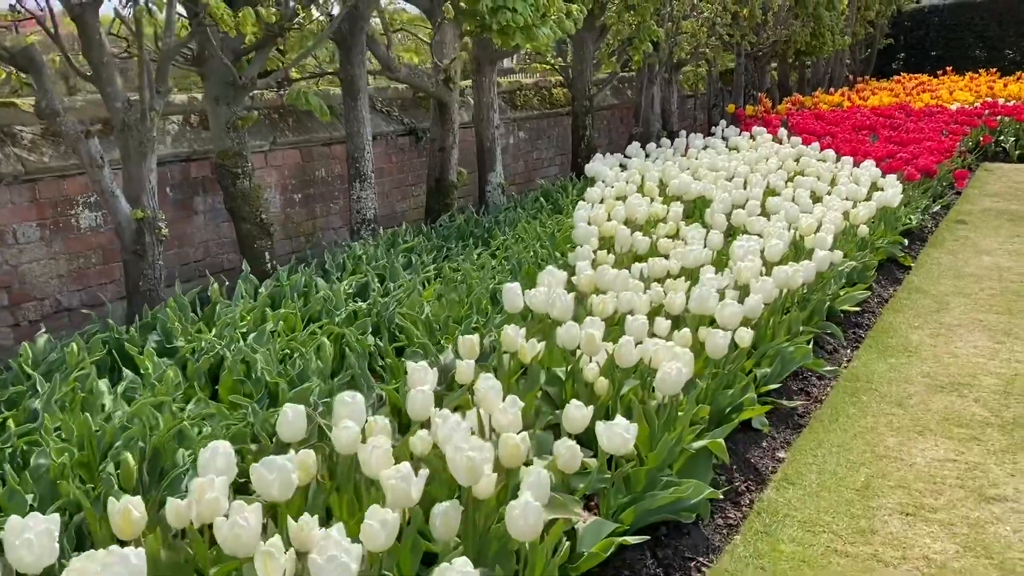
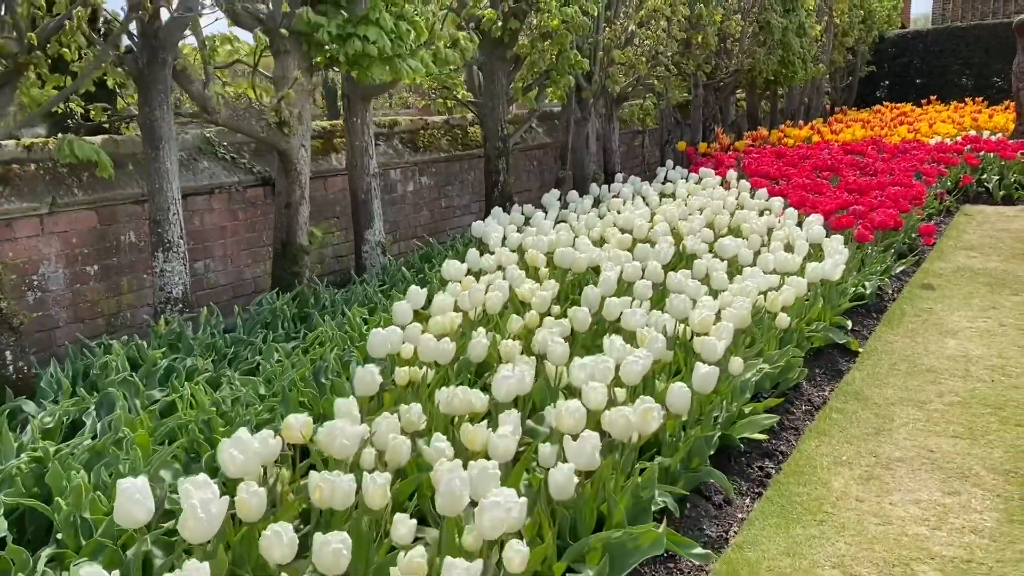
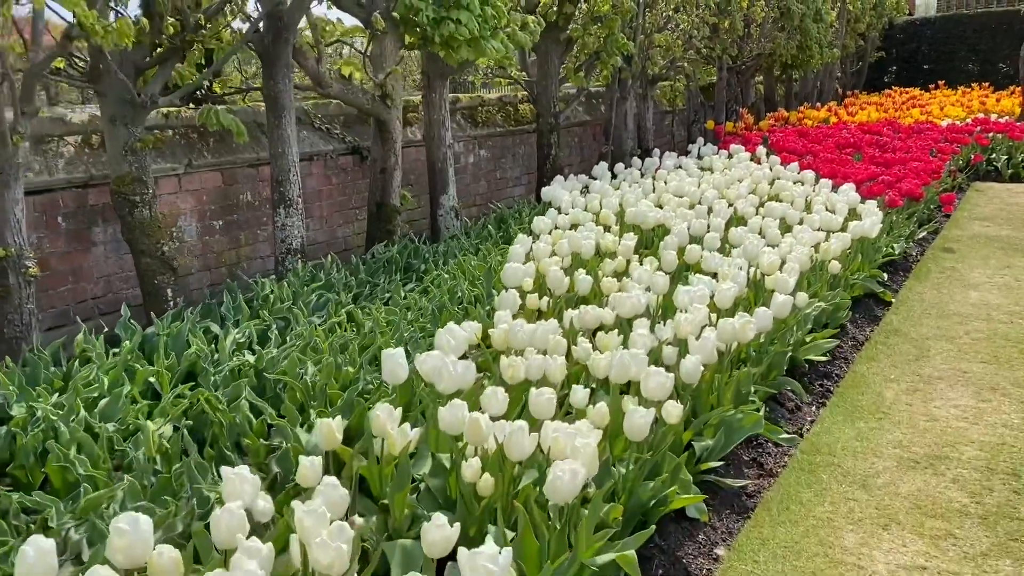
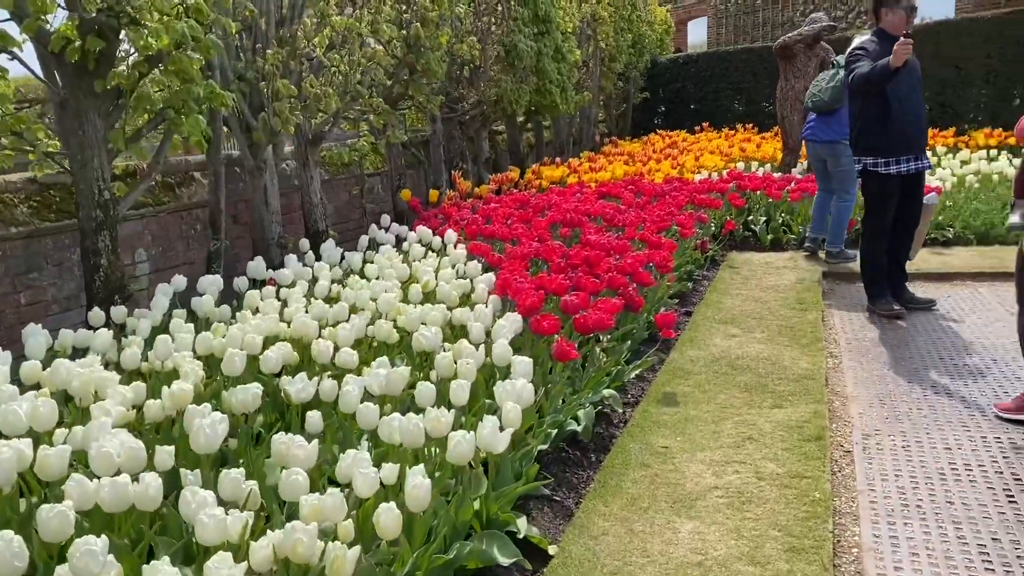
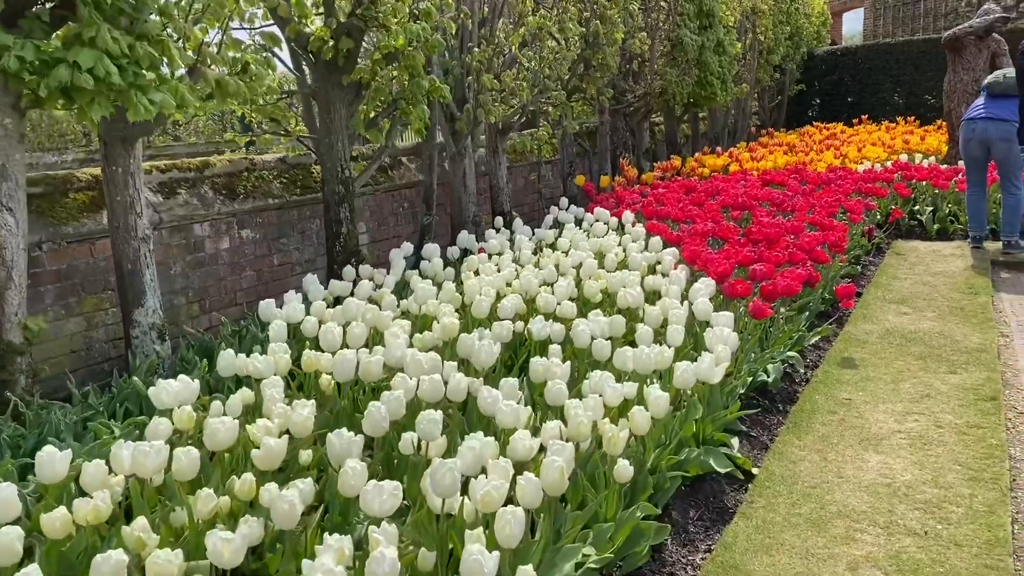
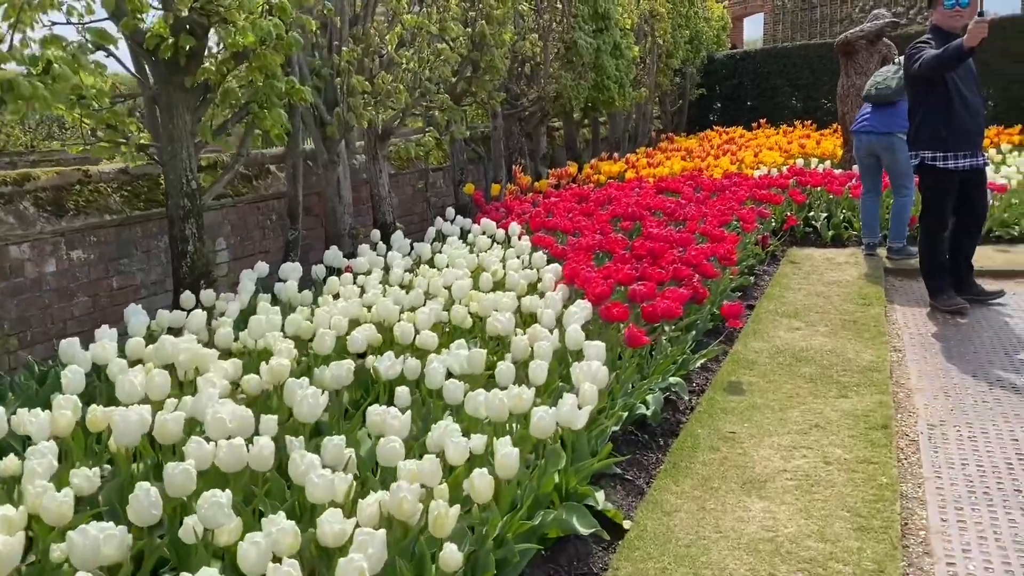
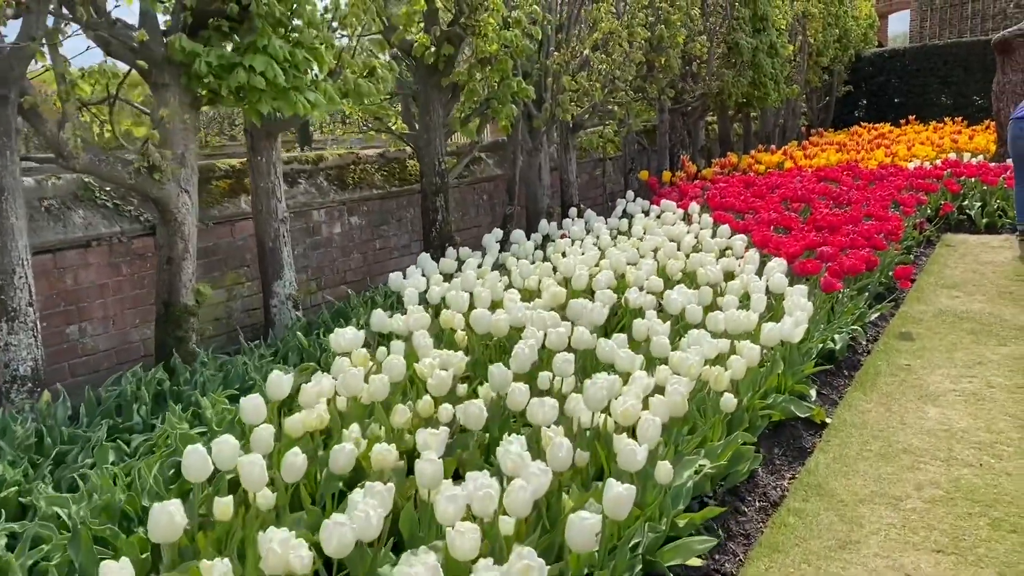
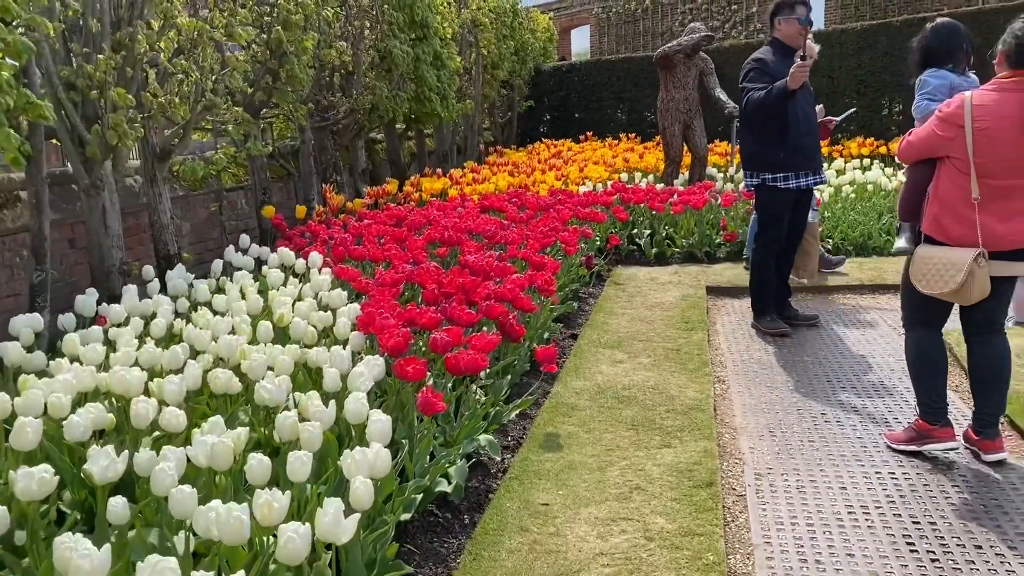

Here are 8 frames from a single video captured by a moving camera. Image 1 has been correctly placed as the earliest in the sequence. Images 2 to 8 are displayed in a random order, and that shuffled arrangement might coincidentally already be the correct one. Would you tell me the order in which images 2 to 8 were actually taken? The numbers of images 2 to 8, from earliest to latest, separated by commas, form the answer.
3, 2, 7, 5, 6, 4, 8
